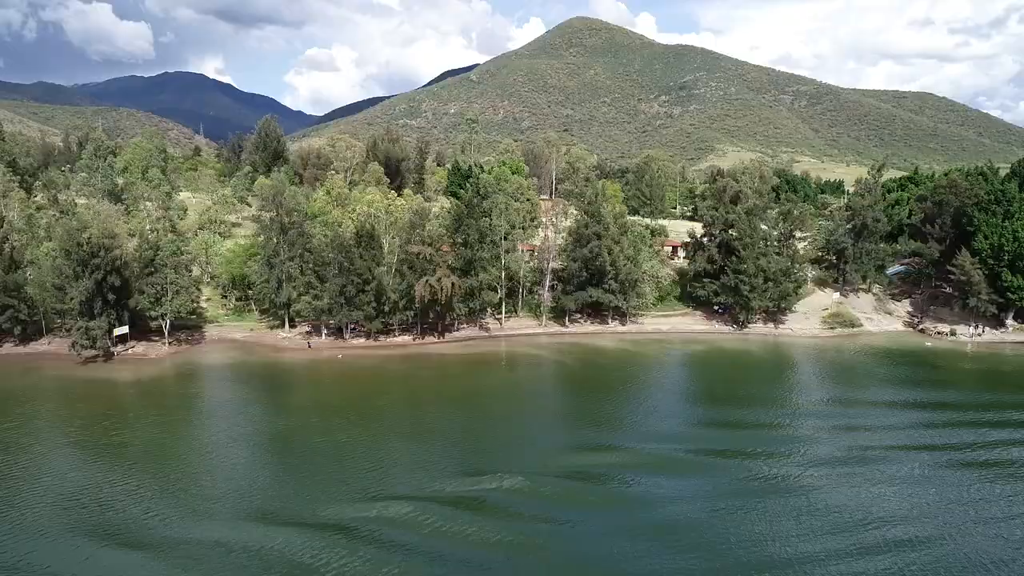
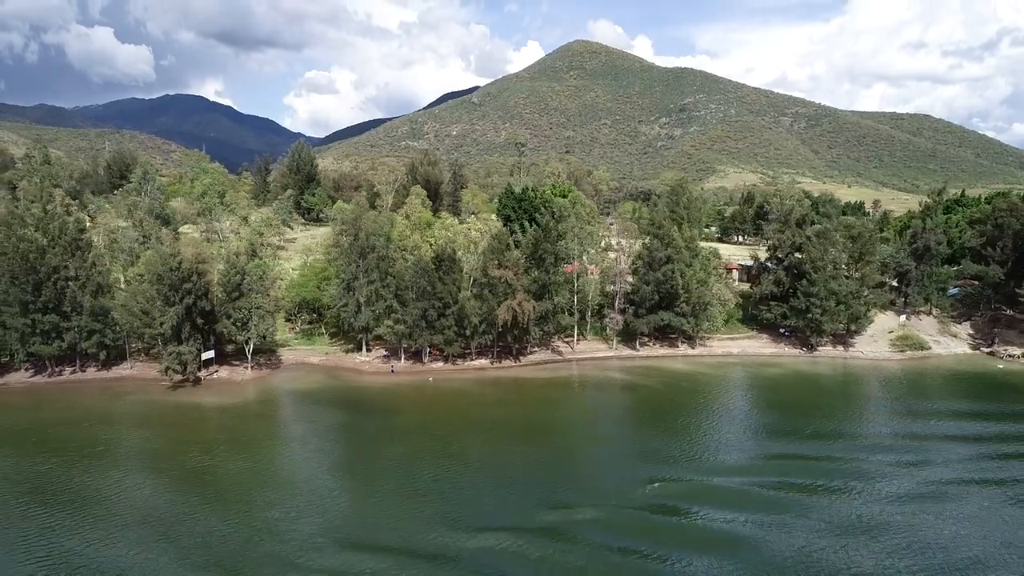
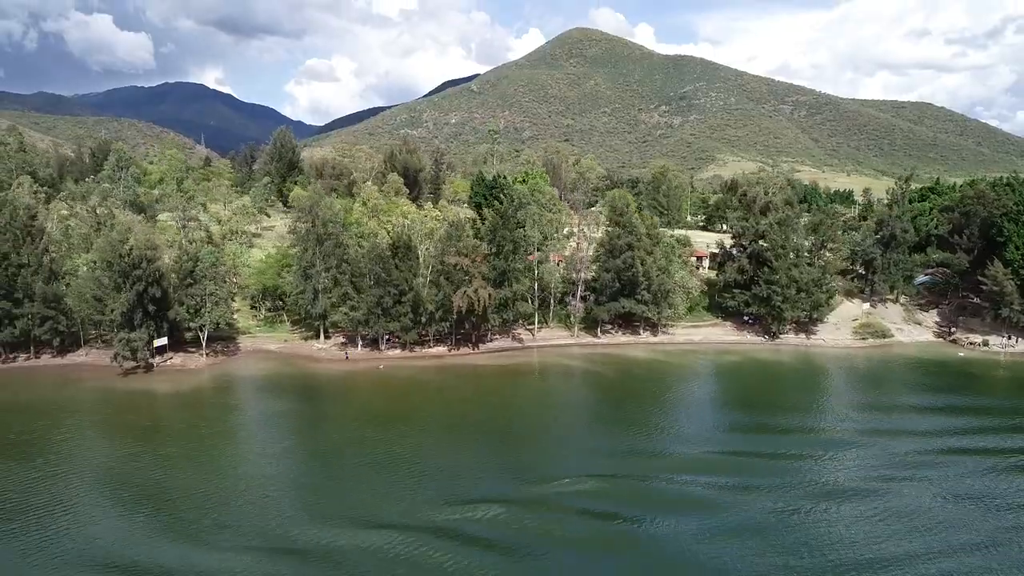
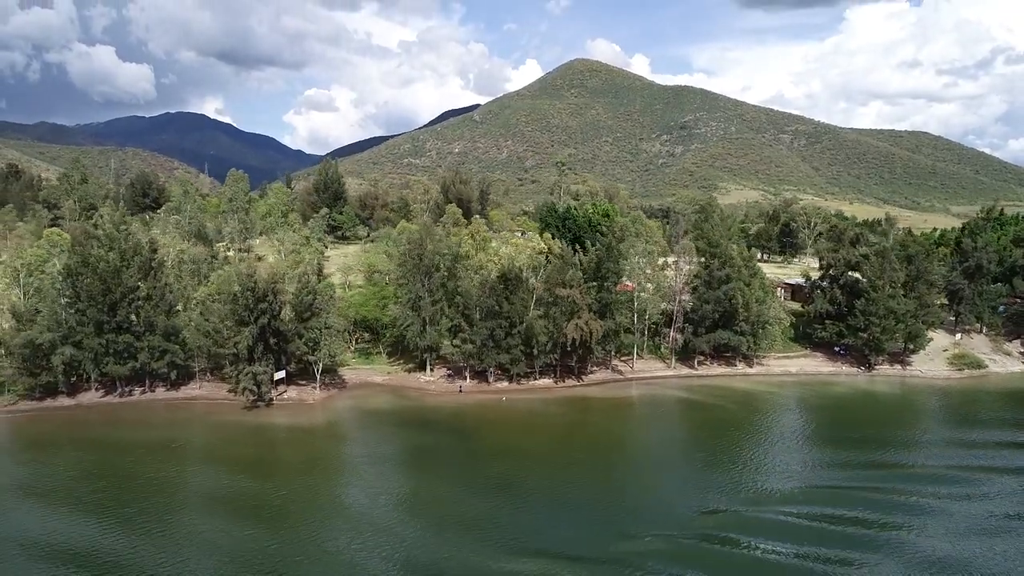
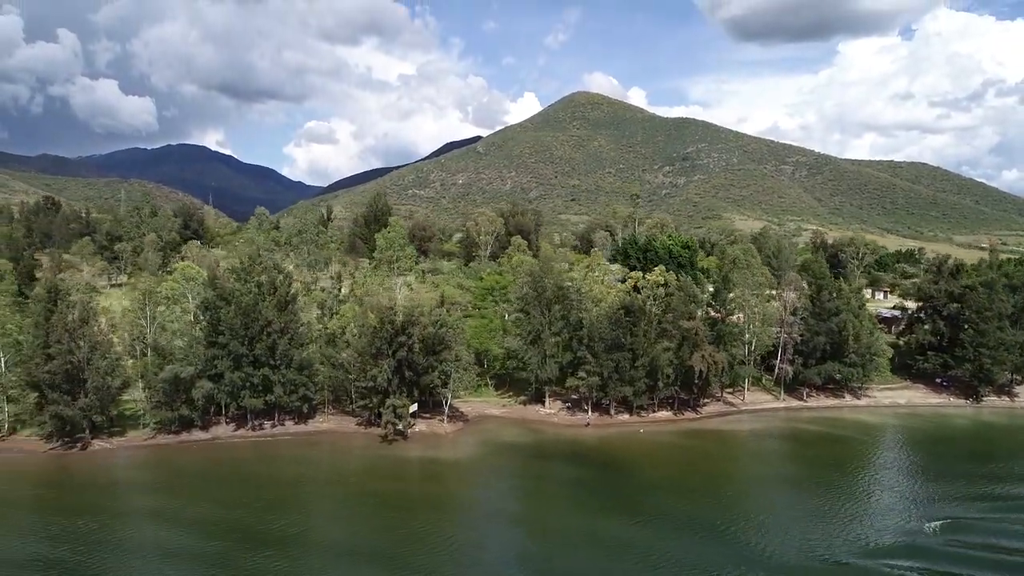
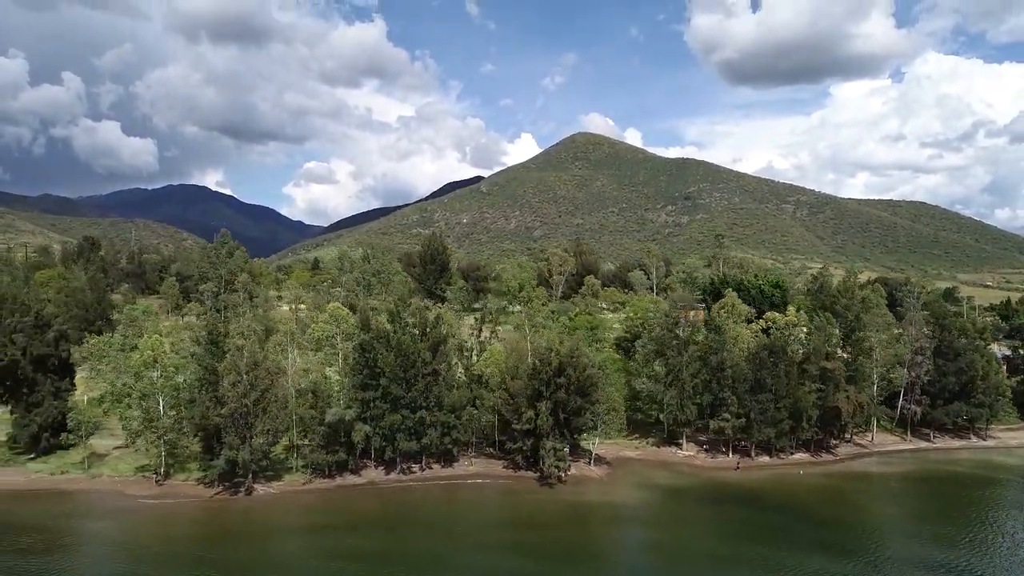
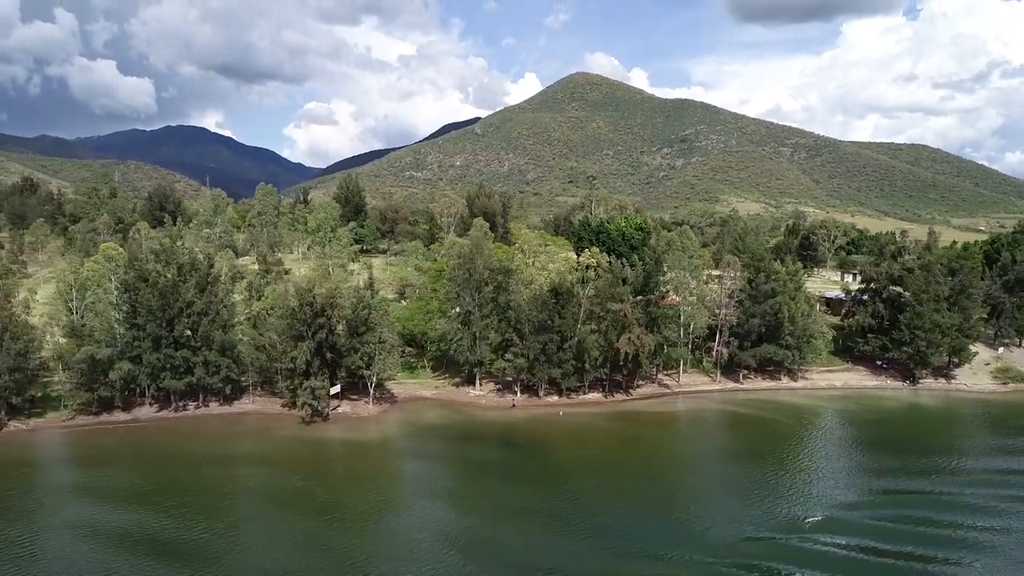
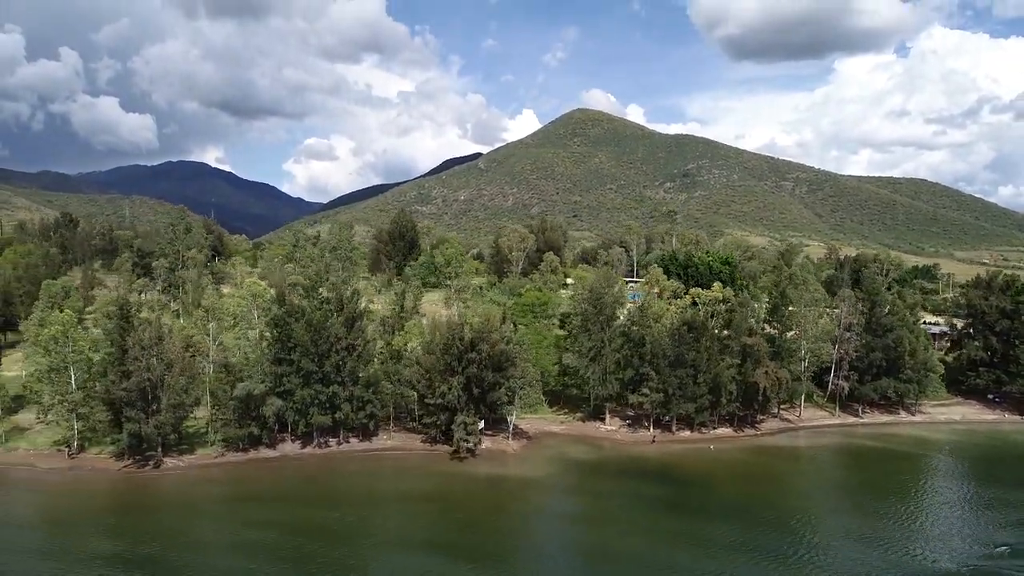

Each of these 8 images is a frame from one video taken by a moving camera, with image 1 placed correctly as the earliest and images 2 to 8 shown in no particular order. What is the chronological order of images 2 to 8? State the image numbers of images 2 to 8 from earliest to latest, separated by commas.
3, 2, 4, 7, 5, 8, 6
